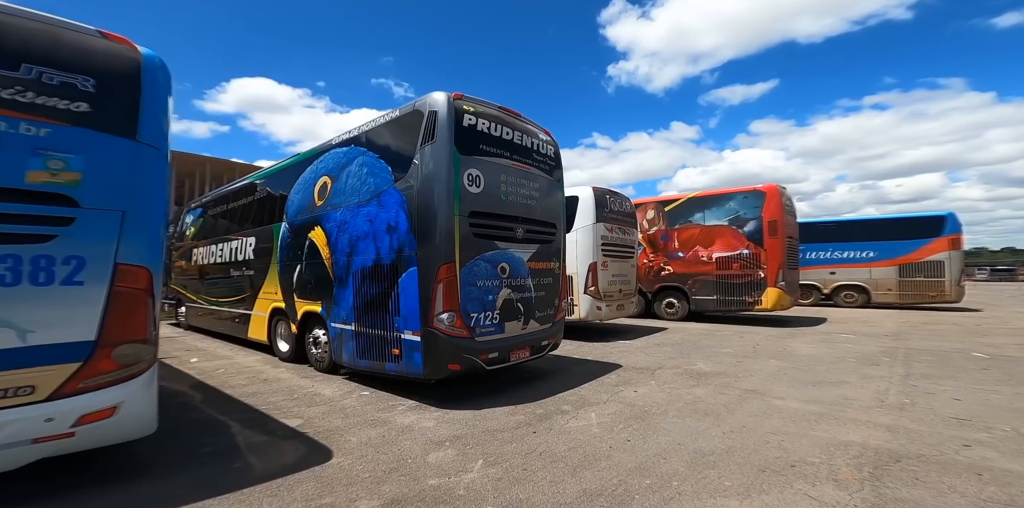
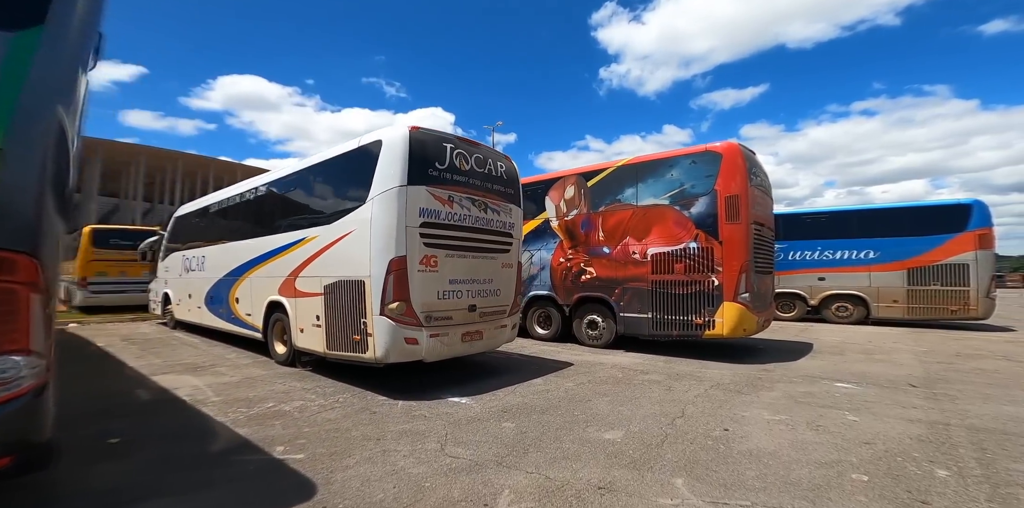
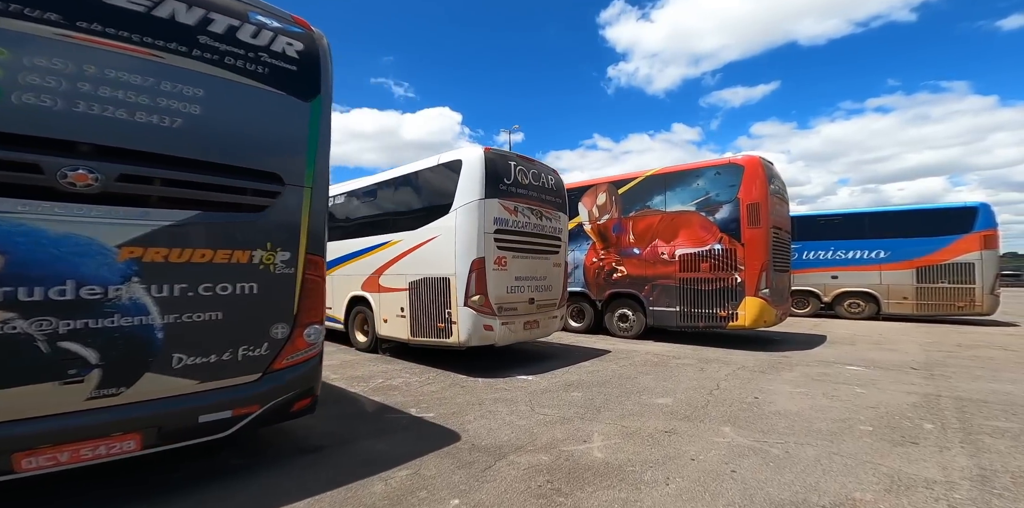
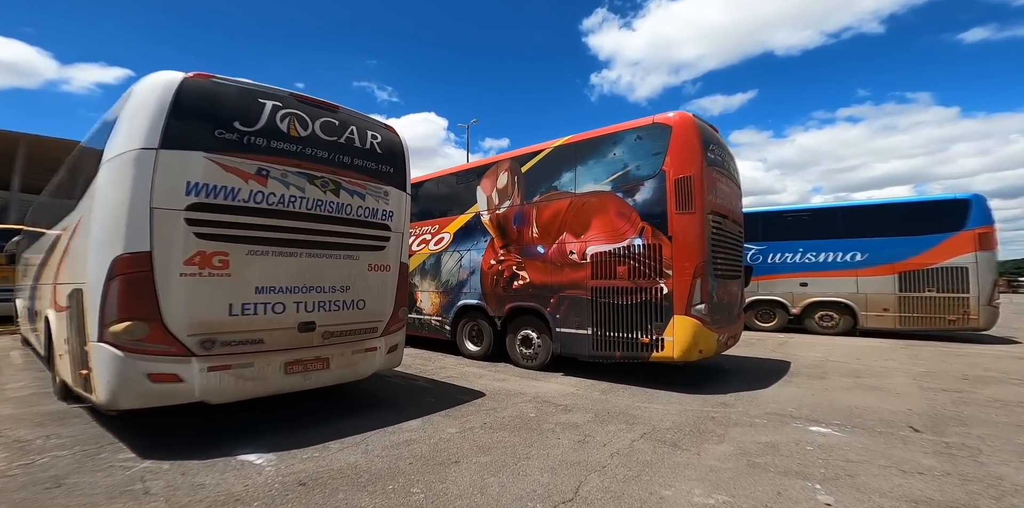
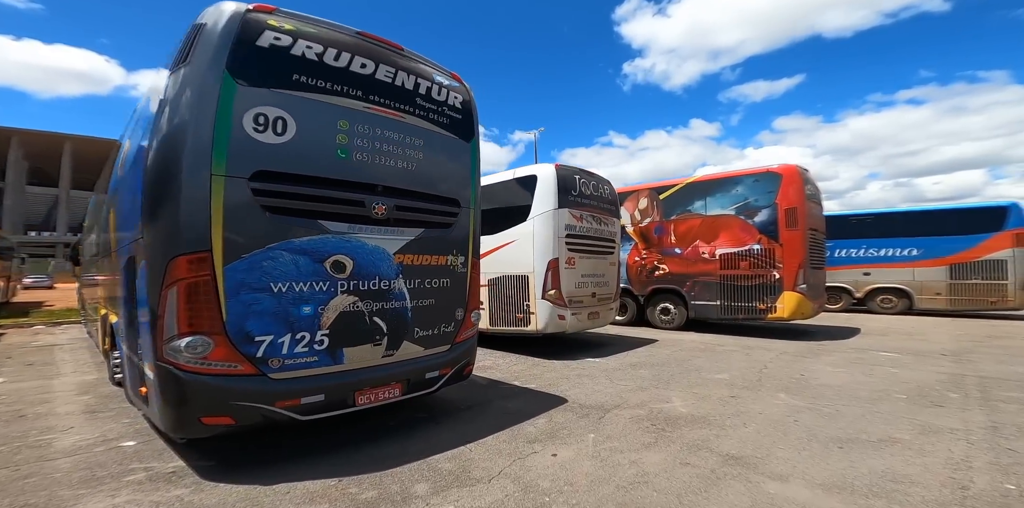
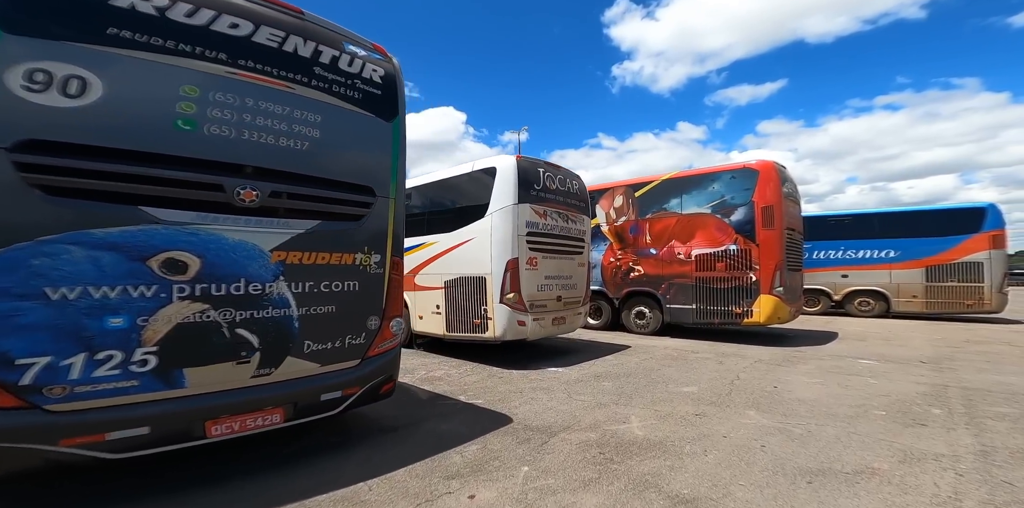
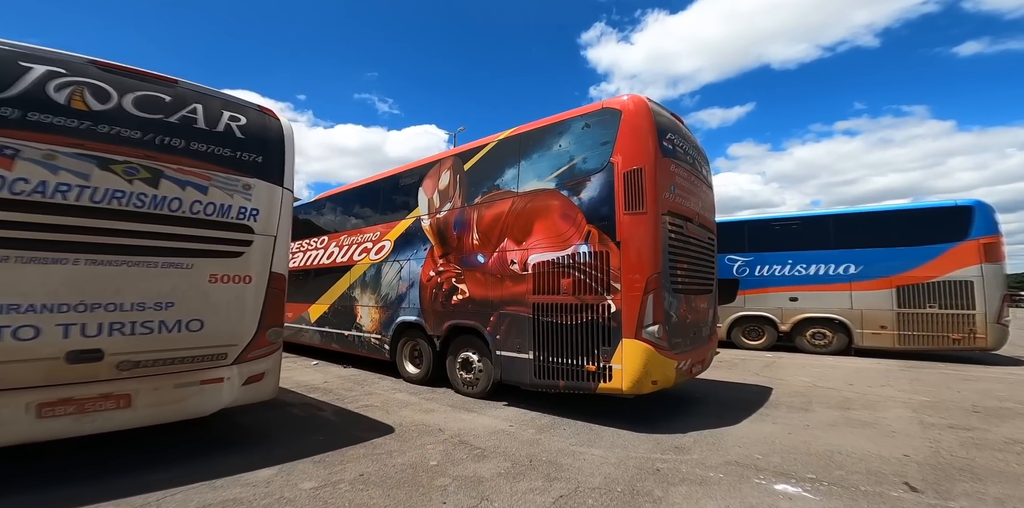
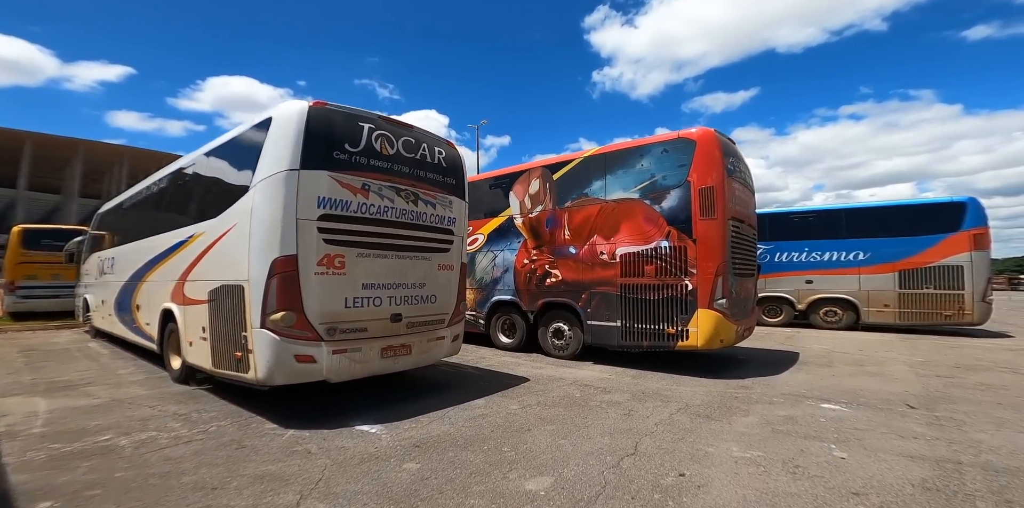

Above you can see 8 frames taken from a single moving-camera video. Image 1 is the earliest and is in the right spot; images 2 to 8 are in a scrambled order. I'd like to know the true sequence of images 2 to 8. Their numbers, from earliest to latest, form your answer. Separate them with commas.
5, 6, 3, 2, 8, 4, 7
